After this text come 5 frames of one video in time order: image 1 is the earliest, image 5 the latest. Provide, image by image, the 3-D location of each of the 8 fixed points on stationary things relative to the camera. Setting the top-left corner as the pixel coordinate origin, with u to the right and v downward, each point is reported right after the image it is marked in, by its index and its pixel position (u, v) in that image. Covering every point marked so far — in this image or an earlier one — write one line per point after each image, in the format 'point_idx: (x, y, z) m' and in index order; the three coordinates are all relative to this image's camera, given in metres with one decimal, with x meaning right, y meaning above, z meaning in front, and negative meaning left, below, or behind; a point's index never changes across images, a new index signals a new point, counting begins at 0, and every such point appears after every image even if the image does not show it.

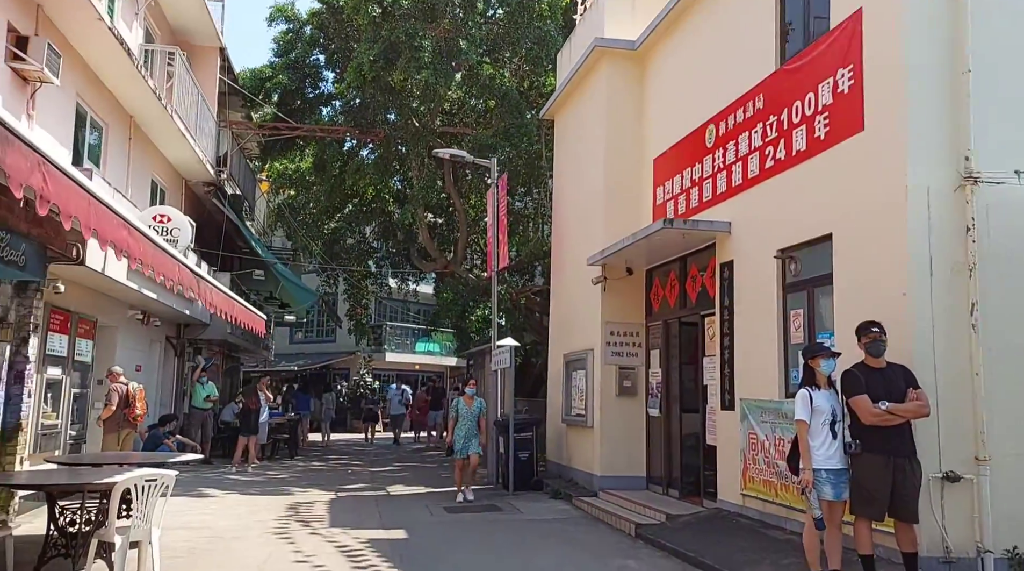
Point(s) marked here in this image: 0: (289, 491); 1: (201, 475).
0: (-3.5, -3.2, +13.6) m
1: (-5.4, -3.3, +15.3) m
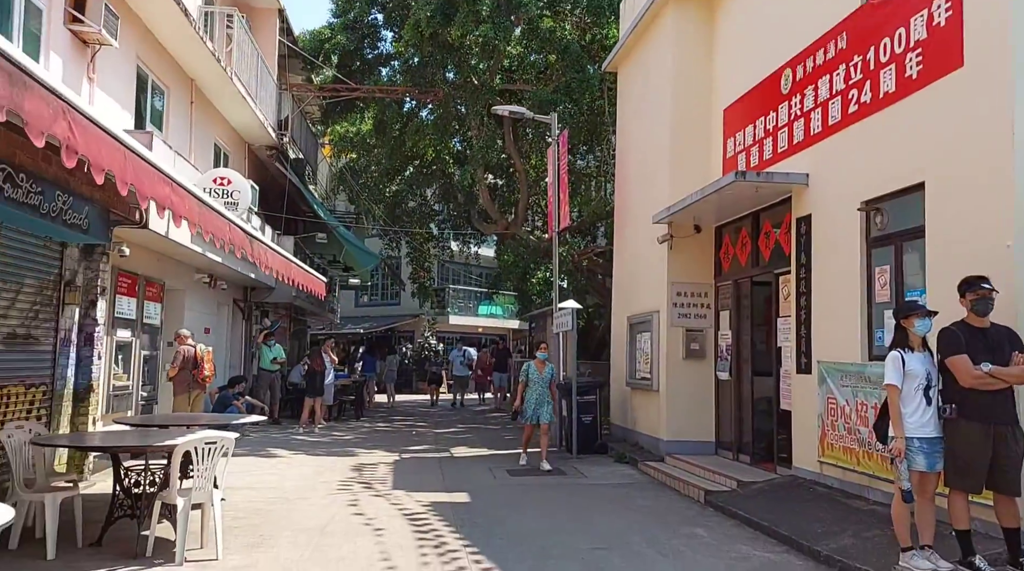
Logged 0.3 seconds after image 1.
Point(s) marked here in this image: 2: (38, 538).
0: (-2.5, -2.6, +13.6) m
1: (-4.3, -2.6, +15.5) m
2: (-3.7, -1.9, +6.8) m
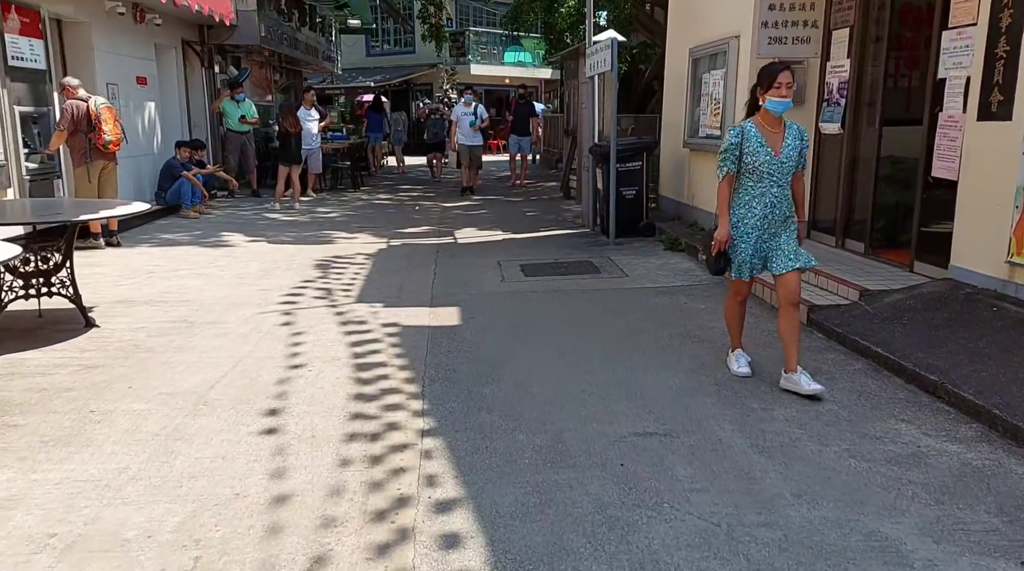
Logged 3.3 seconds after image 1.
0: (-2.2, +0.6, +10.6) m
1: (-3.9, +1.1, +12.6) m
2: (-3.7, -0.7, +3.9) m
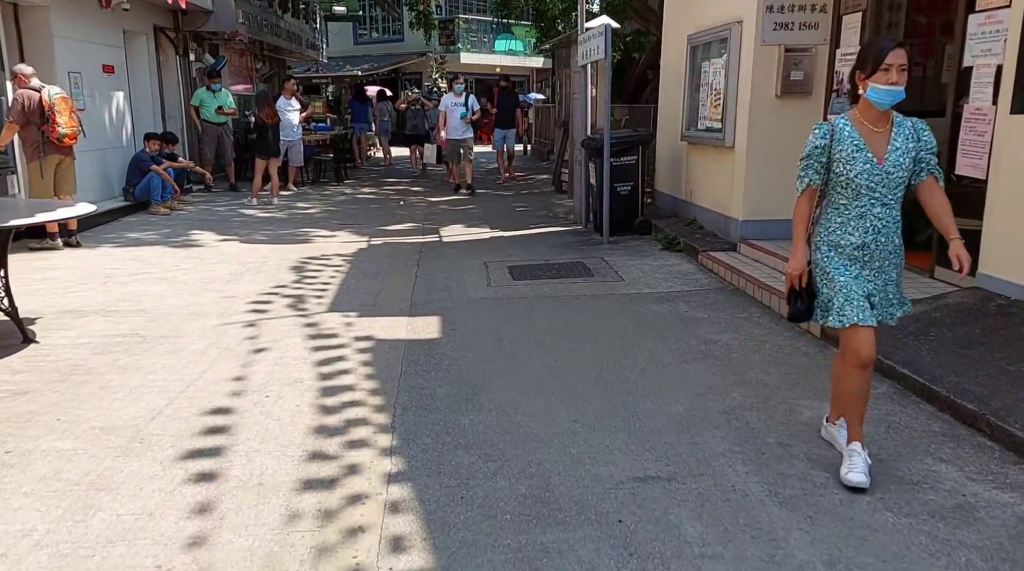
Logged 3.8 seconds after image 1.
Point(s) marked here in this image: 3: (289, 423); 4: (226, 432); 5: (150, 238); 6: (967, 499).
0: (-2.3, +0.6, +10.0) m
1: (-4.1, +1.1, +11.9) m
2: (-3.8, -0.8, +3.4) m
3: (-1.1, -0.7, +4.2) m
4: (-1.3, -0.7, +4.0) m
5: (-3.9, +0.5, +9.4) m
6: (+1.8, -0.8, +3.4) m
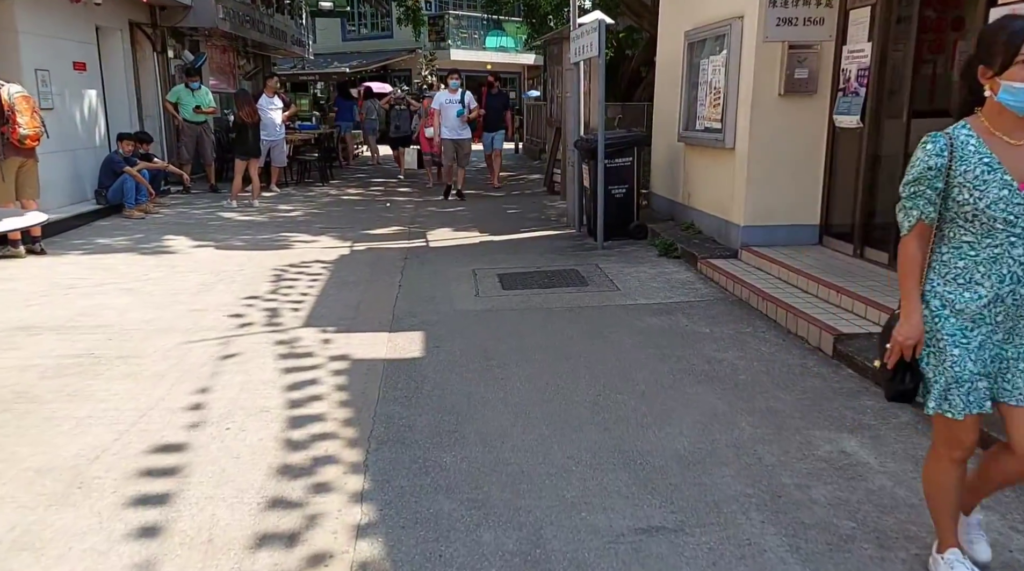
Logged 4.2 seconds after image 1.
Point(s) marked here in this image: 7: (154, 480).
0: (-2.5, +0.5, +9.6) m
1: (-4.2, +1.0, +11.5) m
2: (-3.8, -0.9, +2.9) m
3: (-1.1, -0.8, +3.8) m
4: (-1.4, -0.8, +3.6) m
5: (-4.0, +0.4, +8.9) m
6: (+1.7, -0.9, +3.0) m
7: (-1.4, -0.8, +3.5) m
